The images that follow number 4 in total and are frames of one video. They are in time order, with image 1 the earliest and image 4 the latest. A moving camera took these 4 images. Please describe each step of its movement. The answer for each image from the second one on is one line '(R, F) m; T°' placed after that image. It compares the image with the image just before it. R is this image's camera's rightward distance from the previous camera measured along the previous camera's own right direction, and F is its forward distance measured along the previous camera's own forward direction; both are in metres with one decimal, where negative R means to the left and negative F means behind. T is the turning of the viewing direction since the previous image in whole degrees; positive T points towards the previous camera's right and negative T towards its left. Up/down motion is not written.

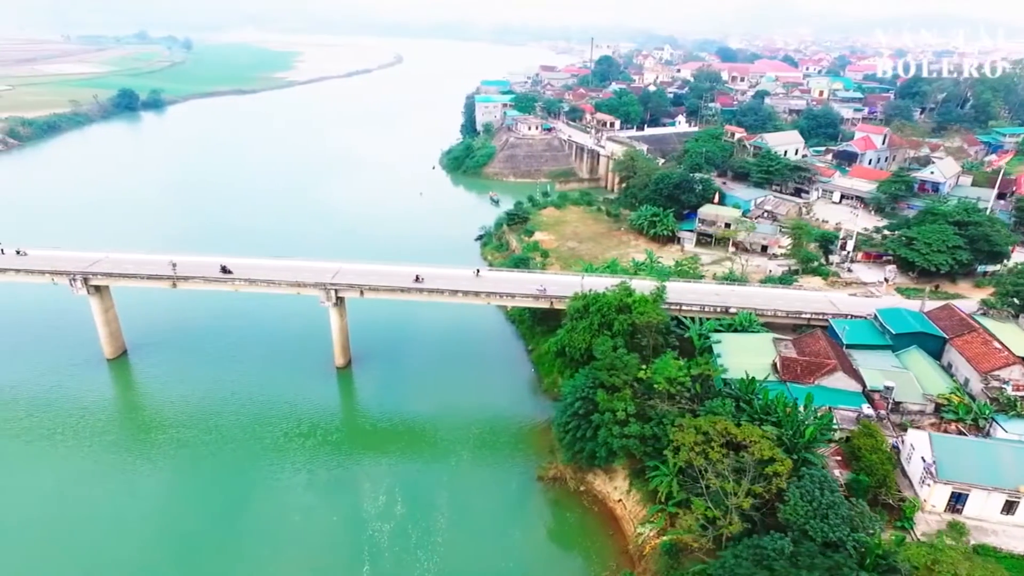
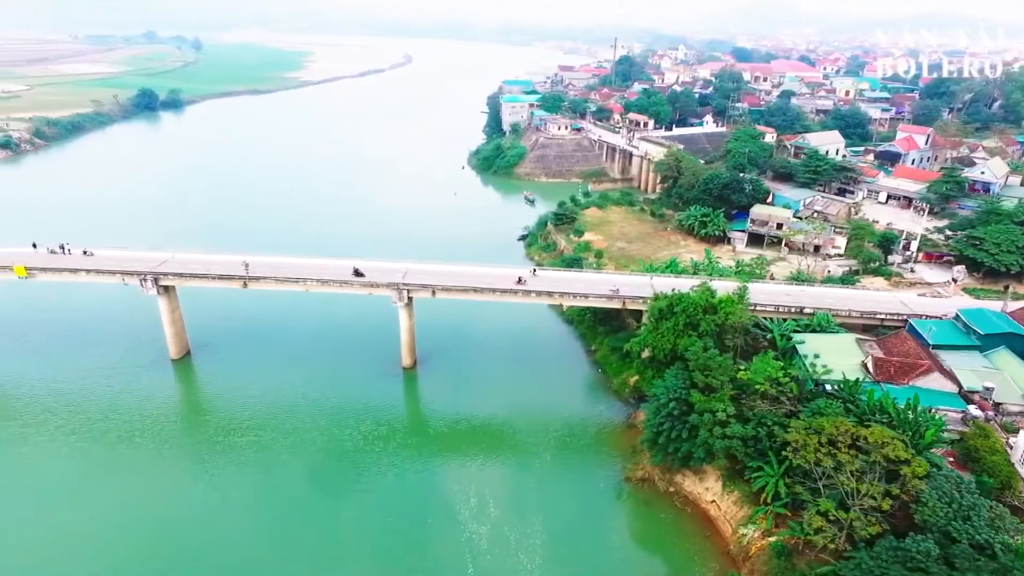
(-2.9, +0.1) m; 0°
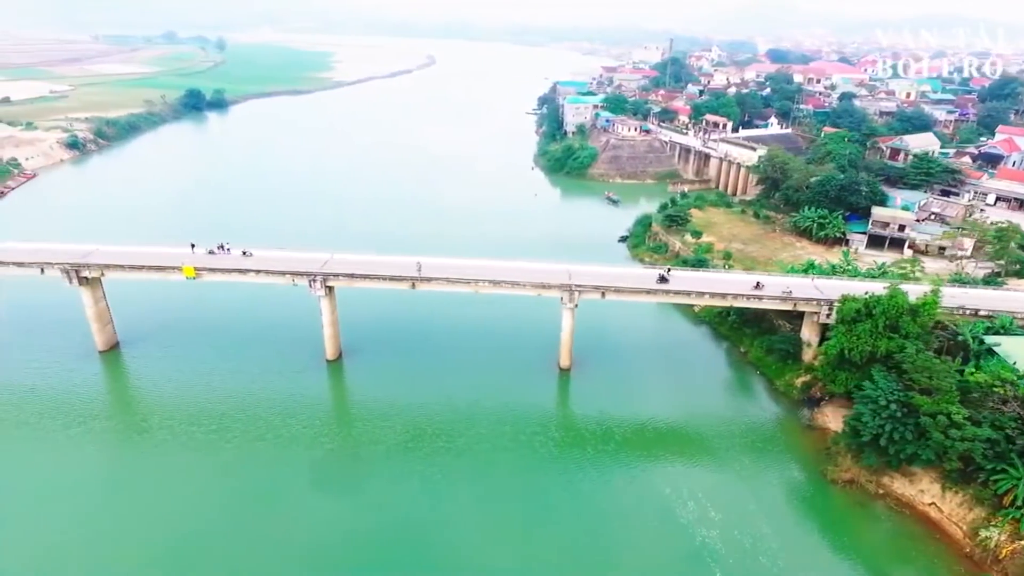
(-6.7, +0.1) m; 0°
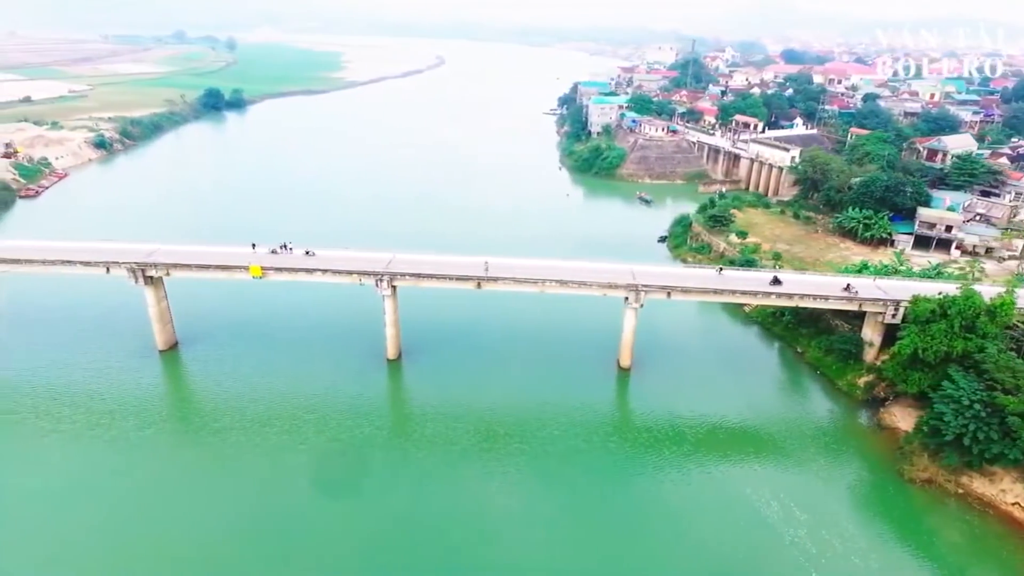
(-2.6, -0.1) m; 0°
